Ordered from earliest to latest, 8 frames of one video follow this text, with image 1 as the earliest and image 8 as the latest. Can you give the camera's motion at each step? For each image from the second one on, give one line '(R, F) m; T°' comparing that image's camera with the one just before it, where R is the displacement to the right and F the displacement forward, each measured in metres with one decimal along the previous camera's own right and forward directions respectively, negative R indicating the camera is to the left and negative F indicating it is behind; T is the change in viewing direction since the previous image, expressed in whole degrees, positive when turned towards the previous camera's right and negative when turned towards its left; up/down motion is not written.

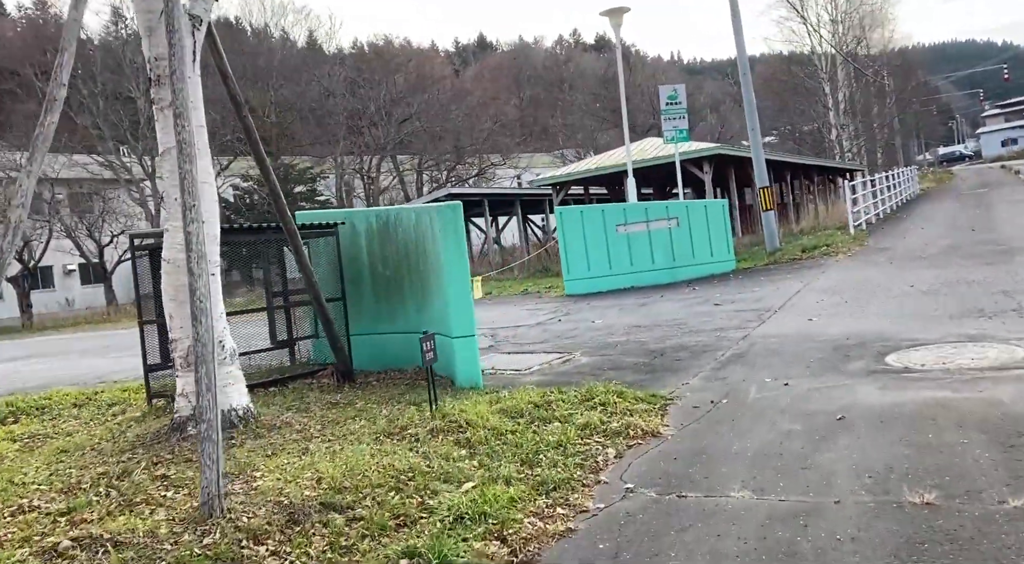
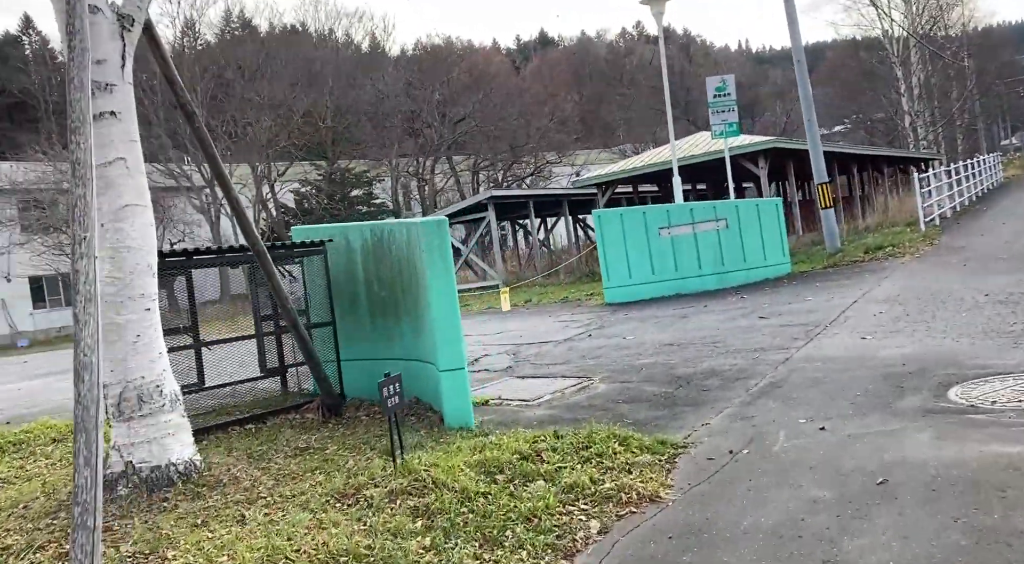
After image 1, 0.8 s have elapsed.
(+0.6, +1.1) m; -4°
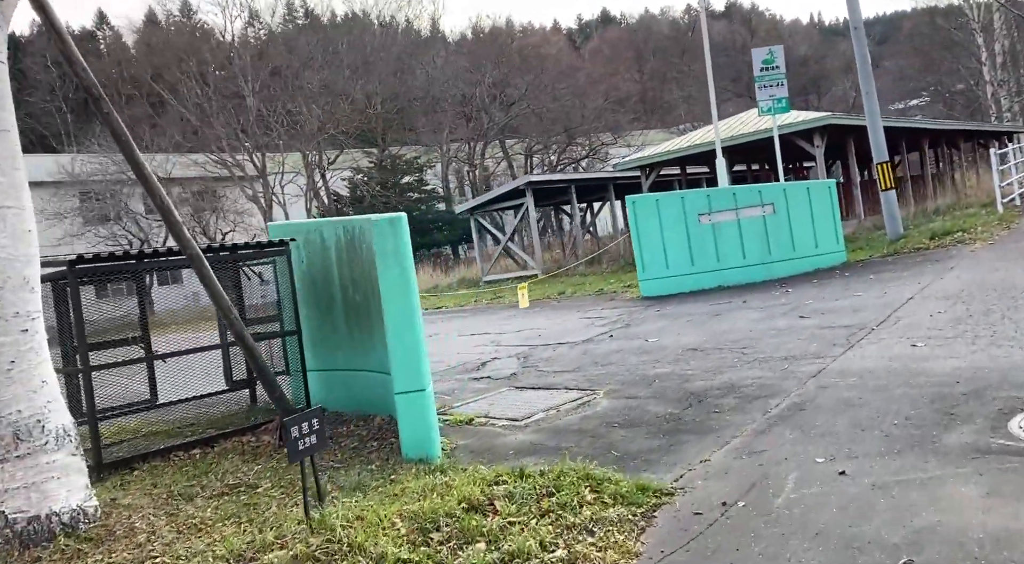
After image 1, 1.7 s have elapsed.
(+0.7, +1.1) m; -4°
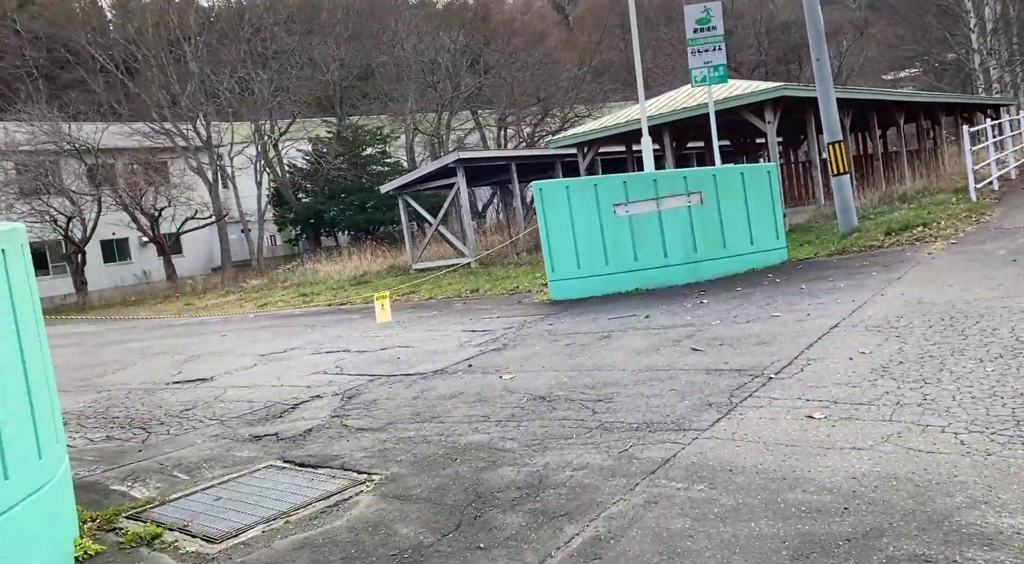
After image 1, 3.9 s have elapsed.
(+1.6, +2.5) m; 0°
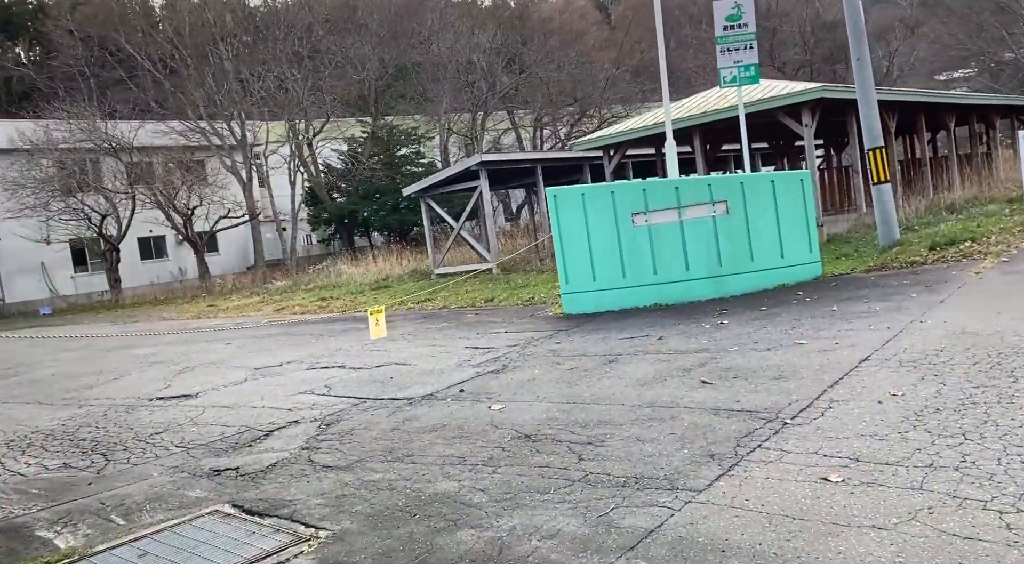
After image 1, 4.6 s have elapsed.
(+0.4, +0.8) m; -3°
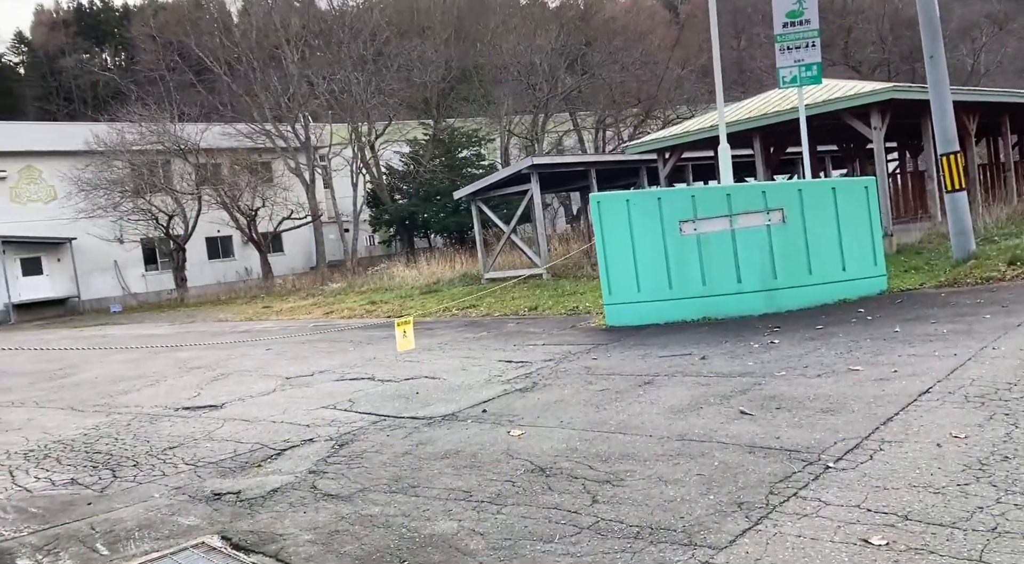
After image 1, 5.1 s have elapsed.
(+0.3, +0.6) m; -4°
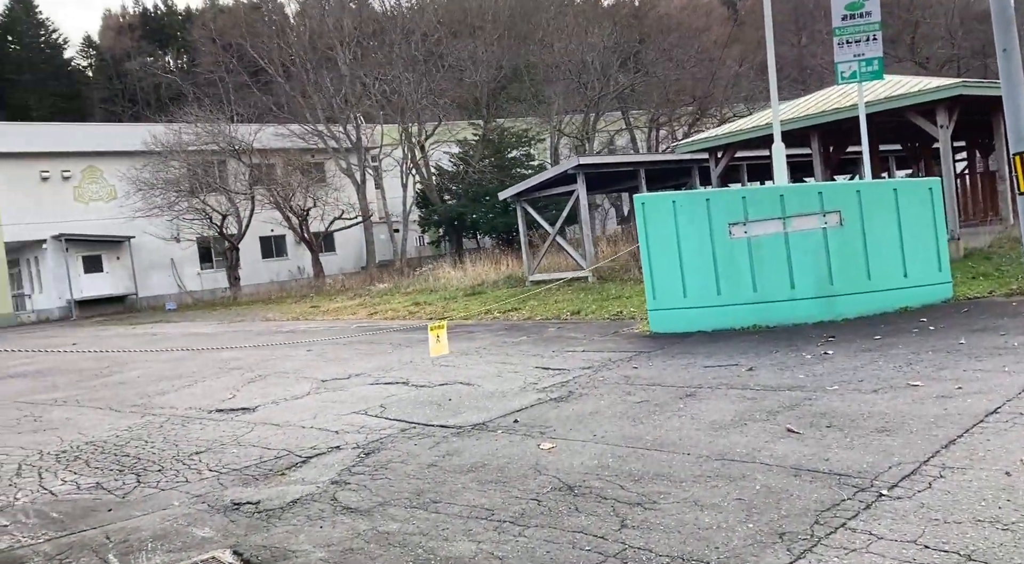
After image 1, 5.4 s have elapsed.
(+0.1, +0.3) m; -3°
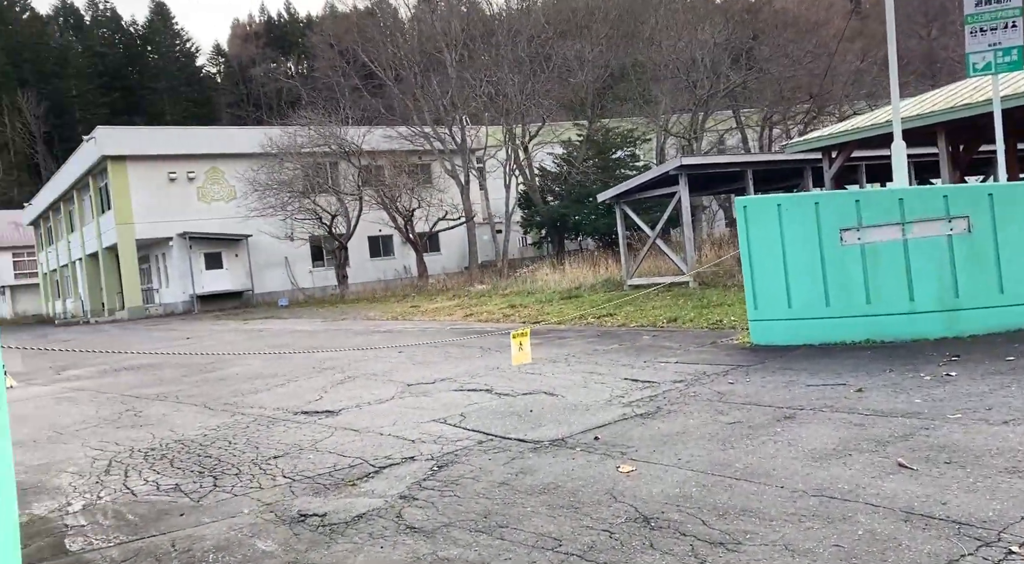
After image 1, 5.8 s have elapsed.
(+0.2, +0.4) m; -7°
